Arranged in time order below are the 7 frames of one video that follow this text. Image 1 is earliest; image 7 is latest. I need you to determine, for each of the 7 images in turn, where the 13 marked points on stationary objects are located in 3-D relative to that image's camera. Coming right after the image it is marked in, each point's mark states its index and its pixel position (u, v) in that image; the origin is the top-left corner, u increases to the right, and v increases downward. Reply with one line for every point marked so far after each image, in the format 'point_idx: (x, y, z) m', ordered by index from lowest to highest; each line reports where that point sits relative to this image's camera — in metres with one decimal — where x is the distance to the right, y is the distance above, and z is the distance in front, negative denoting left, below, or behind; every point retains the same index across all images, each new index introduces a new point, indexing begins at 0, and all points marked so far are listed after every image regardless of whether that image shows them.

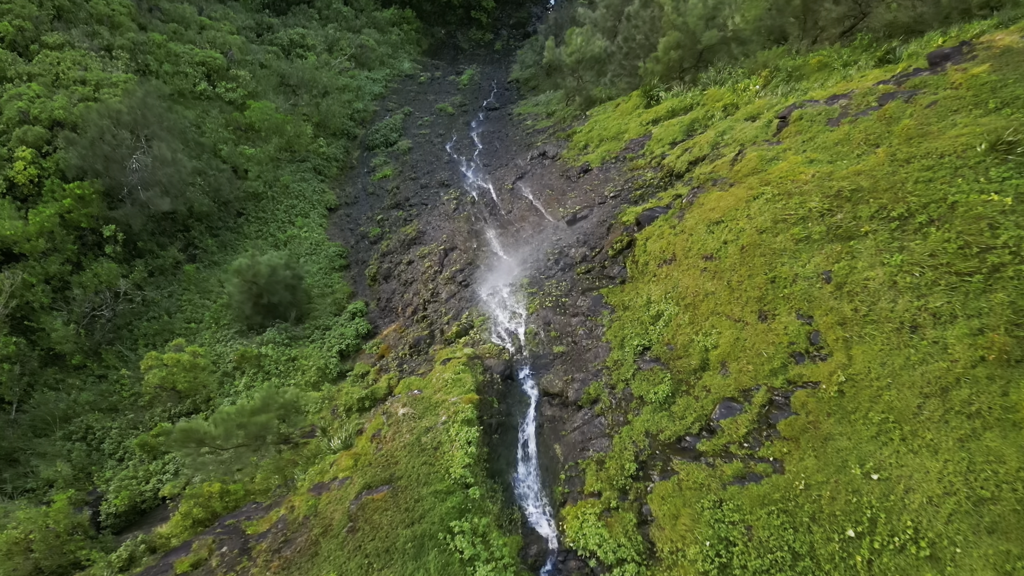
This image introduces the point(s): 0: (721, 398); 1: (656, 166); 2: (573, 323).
0: (+2.3, -1.2, +9.3) m
1: (+3.2, +2.7, +18.6) m
2: (+0.9, -0.6, +12.4) m
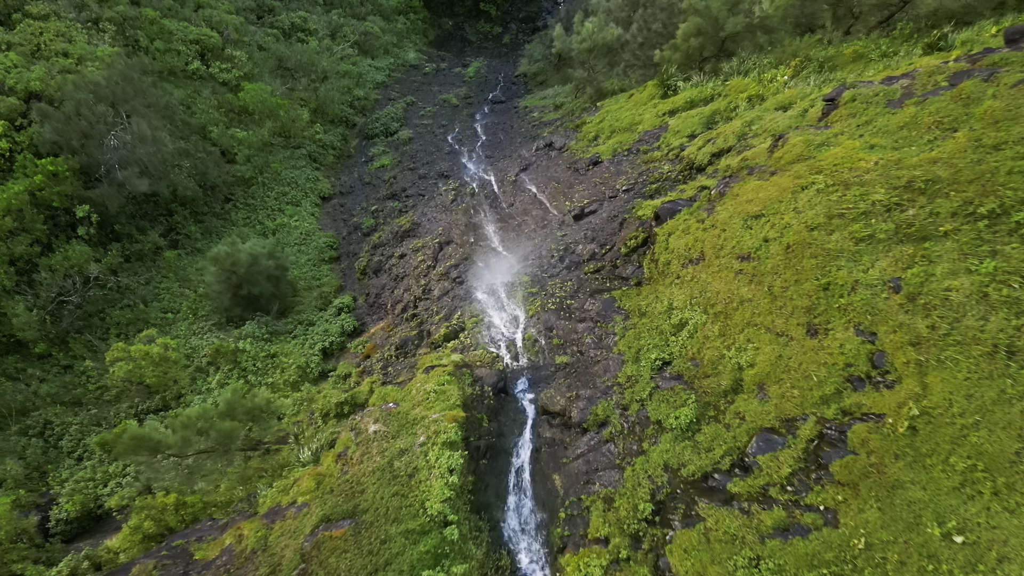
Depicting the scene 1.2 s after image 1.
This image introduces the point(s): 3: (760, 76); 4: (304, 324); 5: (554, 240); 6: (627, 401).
0: (+2.3, -1.3, +7.6) m
1: (+3.3, +2.6, +16.9) m
2: (+0.9, -0.6, +10.7) m
3: (+5.7, +4.8, +19.0) m
4: (-4.5, -0.8, +18.5) m
5: (+0.9, +1.0, +17.6) m
6: (+1.2, -1.2, +8.9) m
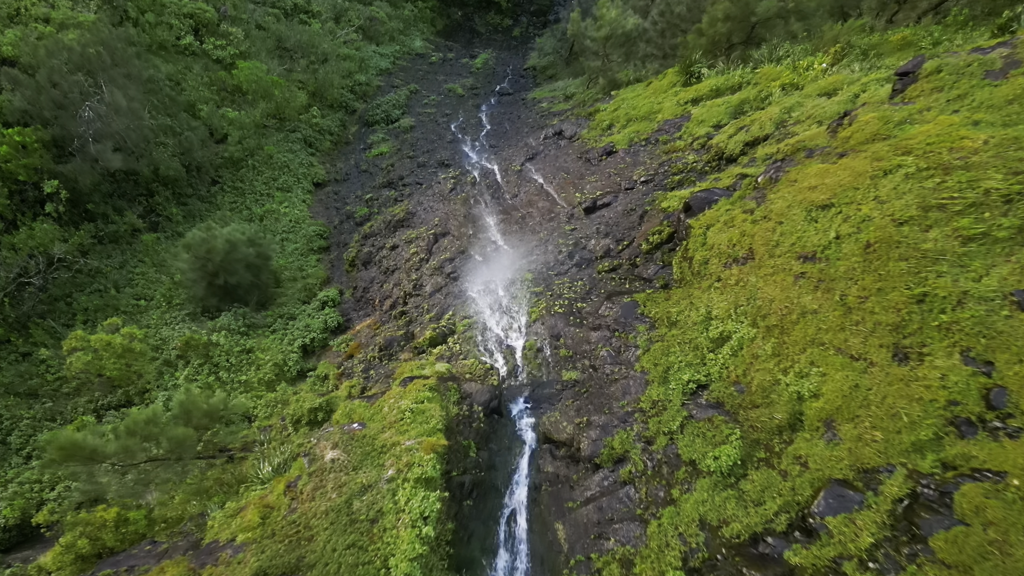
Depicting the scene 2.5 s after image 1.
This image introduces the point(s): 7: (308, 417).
0: (+2.2, -1.3, +5.8) m
1: (+3.4, +2.5, +15.1) m
2: (+0.9, -0.6, +8.9) m
3: (+5.9, +4.7, +17.2) m
4: (-4.5, -0.6, +16.6) m
5: (+0.9, +1.0, +15.8) m
6: (+1.2, -1.2, +7.1) m
7: (-3.0, -1.9, +12.3) m
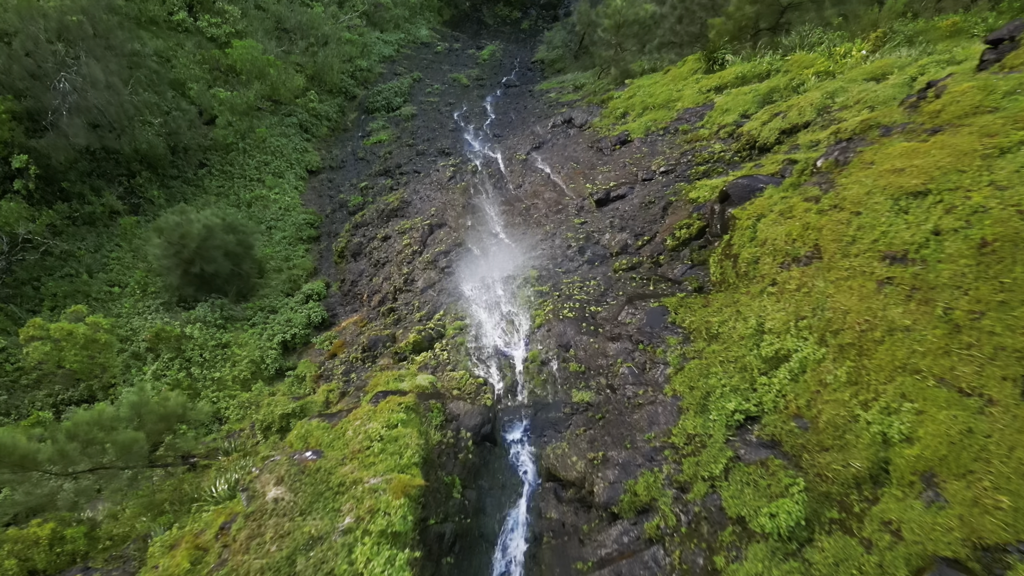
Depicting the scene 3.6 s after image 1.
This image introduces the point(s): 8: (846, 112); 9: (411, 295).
0: (+2.2, -1.4, +4.3) m
1: (+3.5, +2.5, +13.6) m
2: (+0.9, -0.6, +7.4) m
3: (+6.0, +4.5, +15.7) m
4: (-4.5, -0.4, +15.1) m
5: (+1.0, +1.0, +14.2) m
6: (+1.2, -1.3, +5.6) m
7: (-3.0, -1.7, +10.7) m
8: (+4.3, +2.3, +10.8) m
9: (-1.7, -0.1, +14.3) m
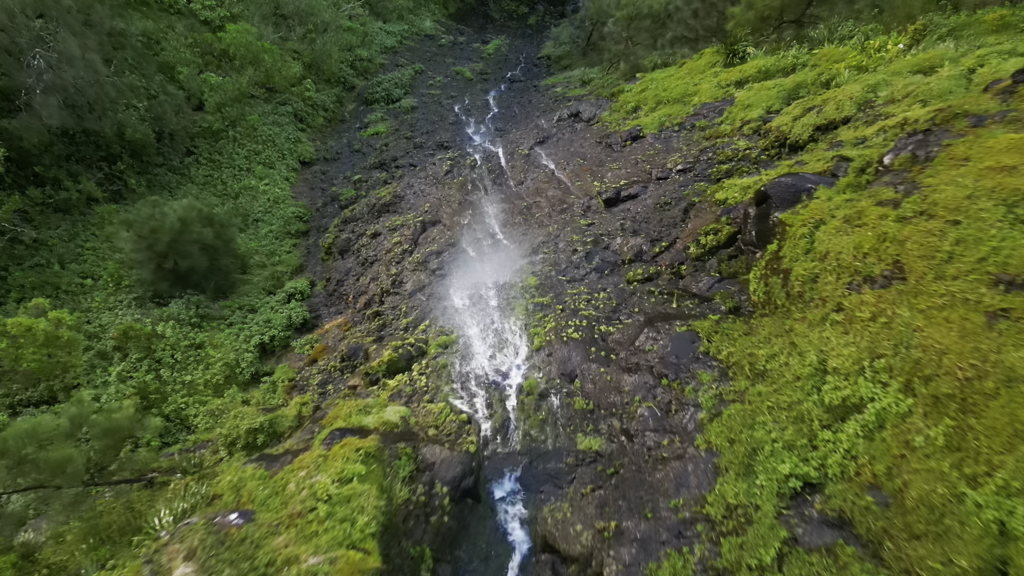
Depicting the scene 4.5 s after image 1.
0: (+2.1, -1.6, +3.0) m
1: (+3.5, +2.3, +12.3) m
2: (+0.8, -0.7, +6.1) m
3: (+6.1, +4.2, +14.4) m
4: (-4.5, -0.4, +13.8) m
5: (+1.0, +0.9, +12.9) m
6: (+1.1, -1.4, +4.3) m
7: (-3.1, -1.8, +9.4) m
8: (+4.4, +2.1, +9.5) m
9: (-1.8, -0.2, +13.0) m
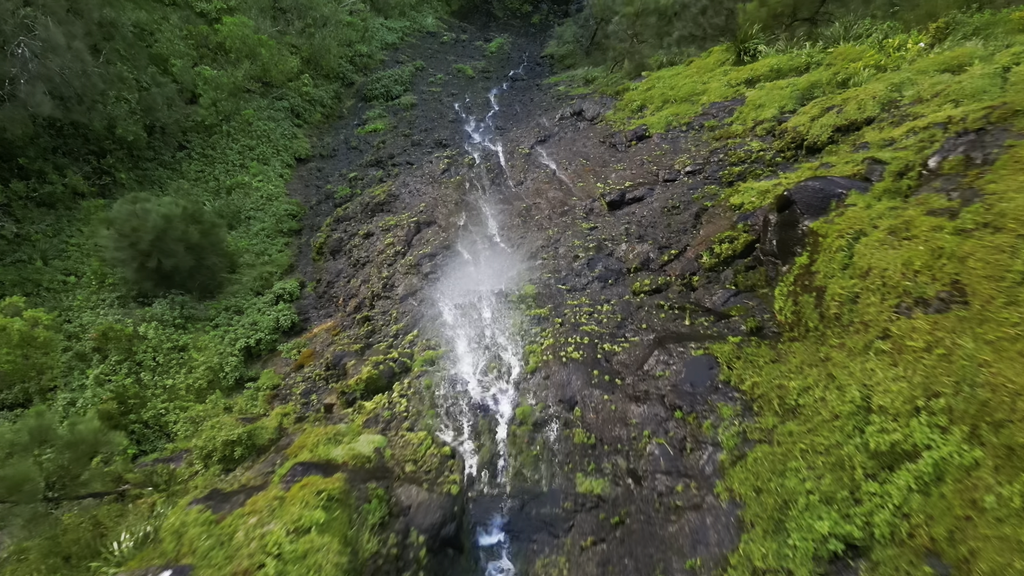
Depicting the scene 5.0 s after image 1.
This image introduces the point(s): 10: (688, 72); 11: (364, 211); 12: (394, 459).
0: (+2.0, -1.7, +2.3) m
1: (+3.5, +2.1, +11.6) m
2: (+0.7, -0.8, +5.4) m
3: (+6.1, +4.1, +13.7) m
4: (-4.6, -0.4, +13.1) m
5: (+0.9, +0.8, +12.2) m
6: (+1.0, -1.5, +3.6) m
7: (-3.2, -1.8, +8.7) m
8: (+4.4, +1.9, +8.8) m
9: (-1.8, -0.2, +12.3) m
10: (+3.8, +4.7, +18.0) m
11: (-3.0, +1.6, +16.9) m
12: (-0.8, -1.1, +5.8) m
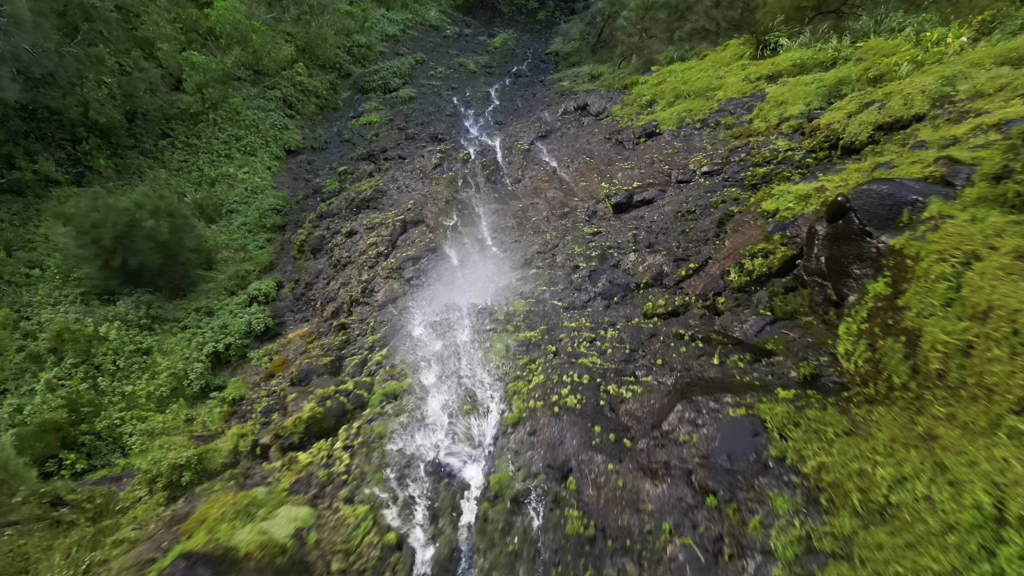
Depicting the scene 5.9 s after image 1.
0: (+1.9, -1.8, +1.0) m
1: (+3.5, +1.9, +10.3) m
2: (+0.6, -1.0, +4.1) m
3: (+6.1, +3.8, +12.4) m
4: (-4.7, -0.4, +11.8) m
5: (+0.9, +0.6, +11.0) m
6: (+0.9, -1.7, +2.3) m
7: (-3.3, -1.9, +7.5) m
8: (+4.3, +1.7, +7.5) m
9: (-1.9, -0.3, +11.0) m
10: (+3.8, +4.4, +16.7) m
11: (-3.1, +1.5, +15.7) m
12: (-0.9, -1.2, +4.5) m
